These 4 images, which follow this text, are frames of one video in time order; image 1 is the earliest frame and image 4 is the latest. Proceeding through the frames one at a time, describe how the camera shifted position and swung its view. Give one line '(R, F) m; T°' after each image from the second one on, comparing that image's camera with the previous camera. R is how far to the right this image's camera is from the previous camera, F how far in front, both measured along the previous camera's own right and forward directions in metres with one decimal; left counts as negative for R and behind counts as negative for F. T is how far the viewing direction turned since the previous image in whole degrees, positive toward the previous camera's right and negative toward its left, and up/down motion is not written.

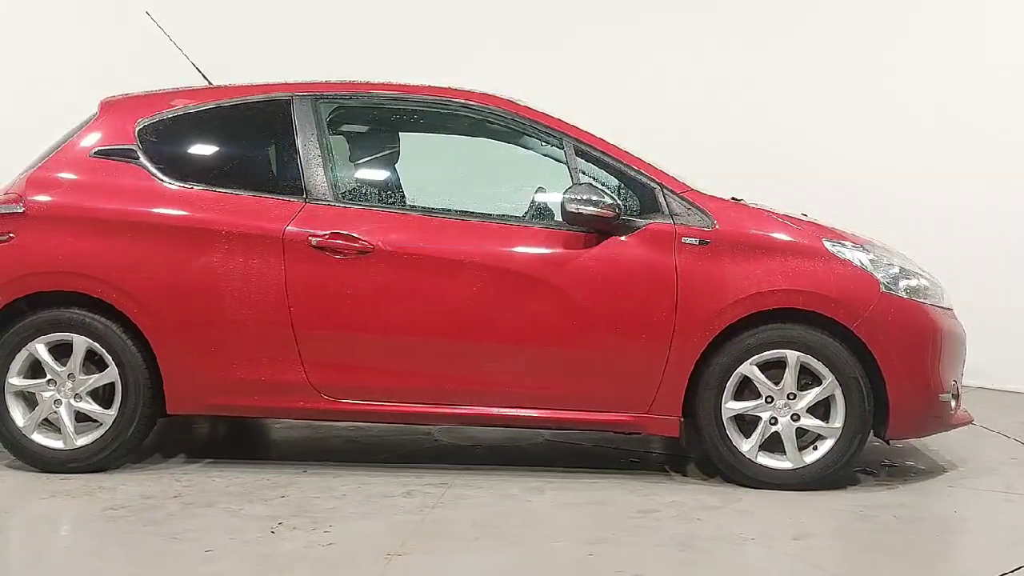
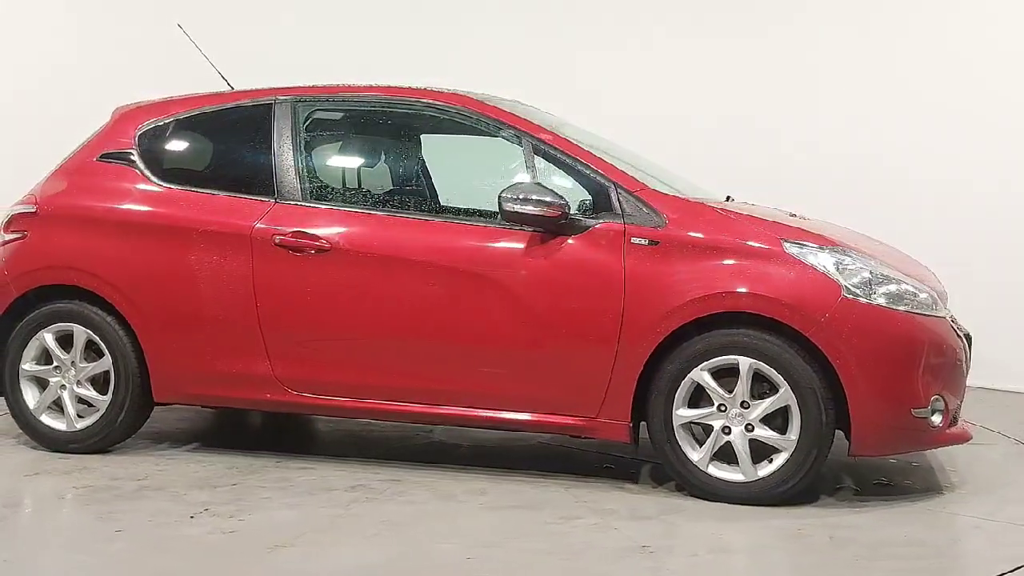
(+0.8, +0.1) m; -10°
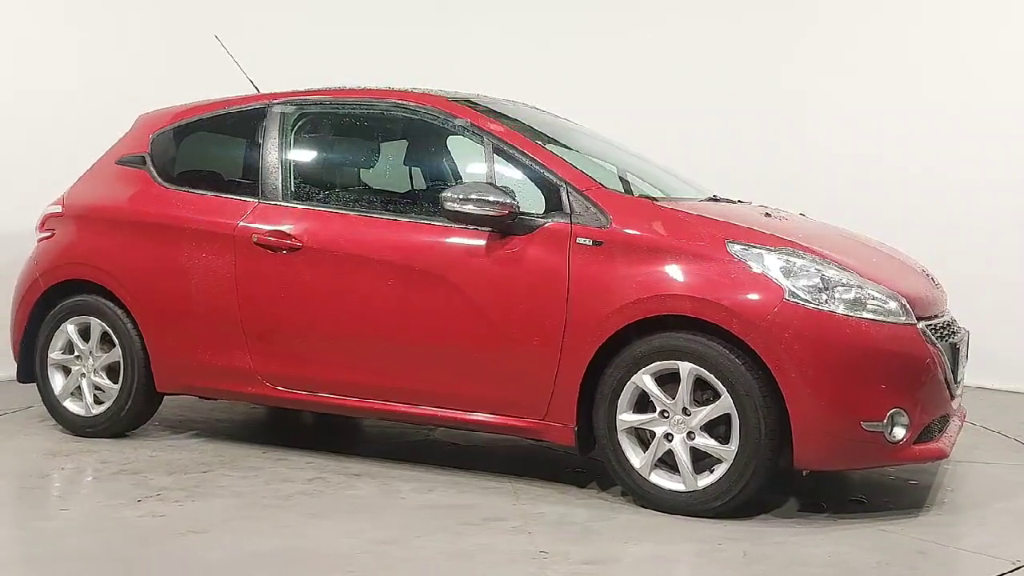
(+0.7, +0.1) m; -10°
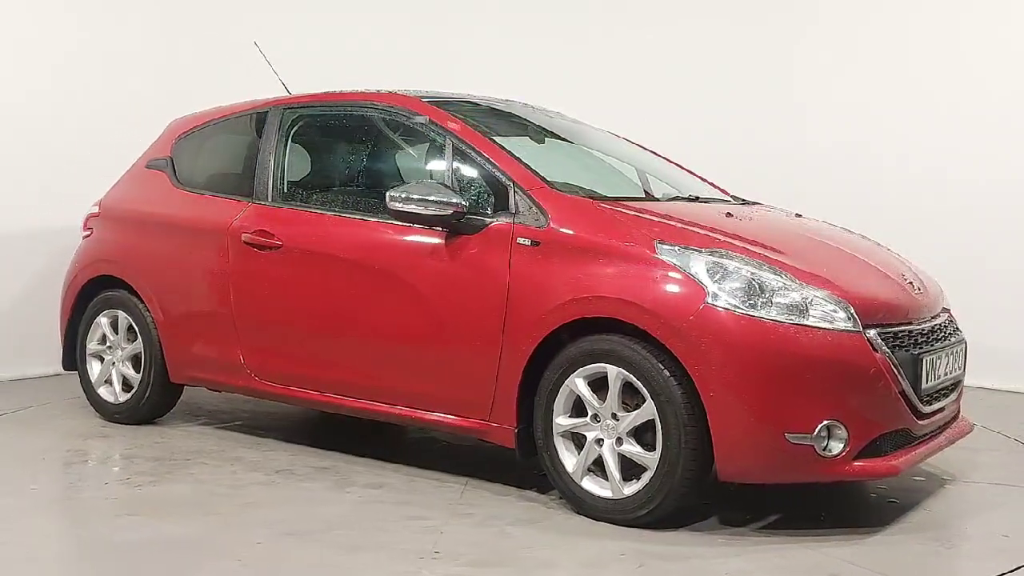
(+0.7, +0.1) m; -10°
